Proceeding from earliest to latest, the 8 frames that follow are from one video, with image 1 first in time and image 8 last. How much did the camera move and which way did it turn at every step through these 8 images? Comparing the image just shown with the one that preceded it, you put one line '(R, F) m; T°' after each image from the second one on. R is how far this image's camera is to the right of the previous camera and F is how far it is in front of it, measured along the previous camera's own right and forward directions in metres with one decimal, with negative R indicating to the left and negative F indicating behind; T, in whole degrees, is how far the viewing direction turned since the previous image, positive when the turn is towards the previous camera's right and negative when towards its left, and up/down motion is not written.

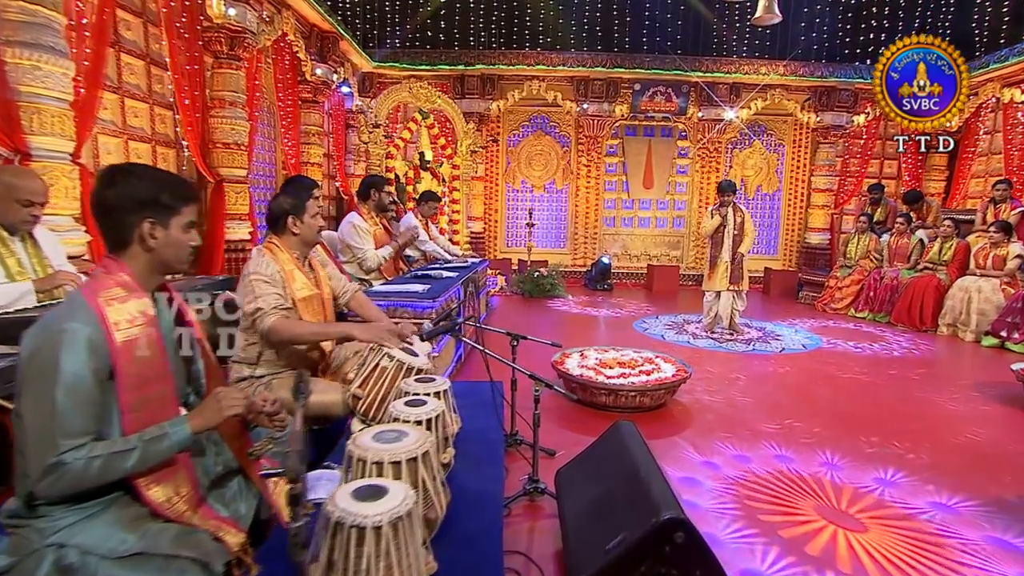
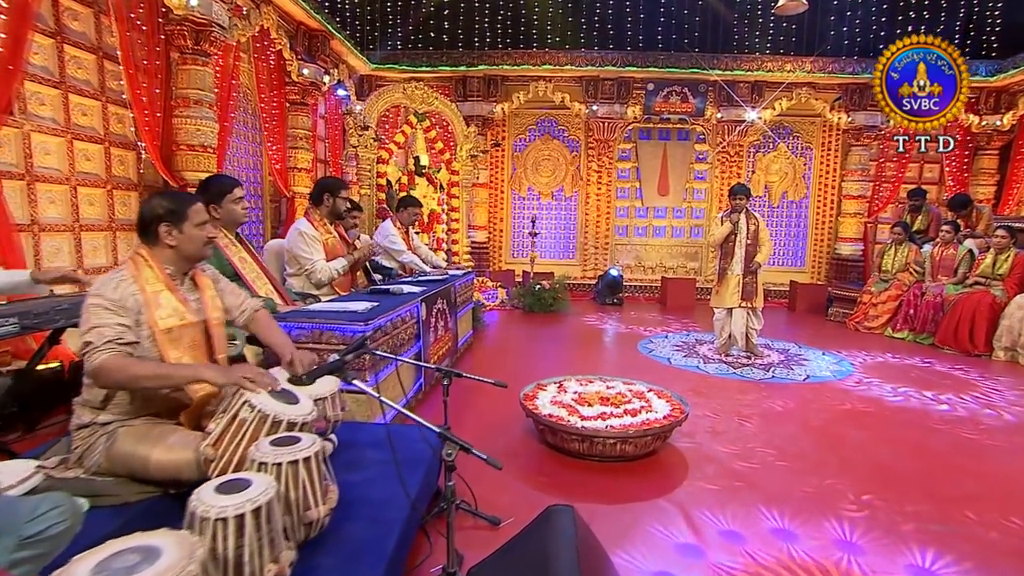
(+0.4, +0.6) m; -3°
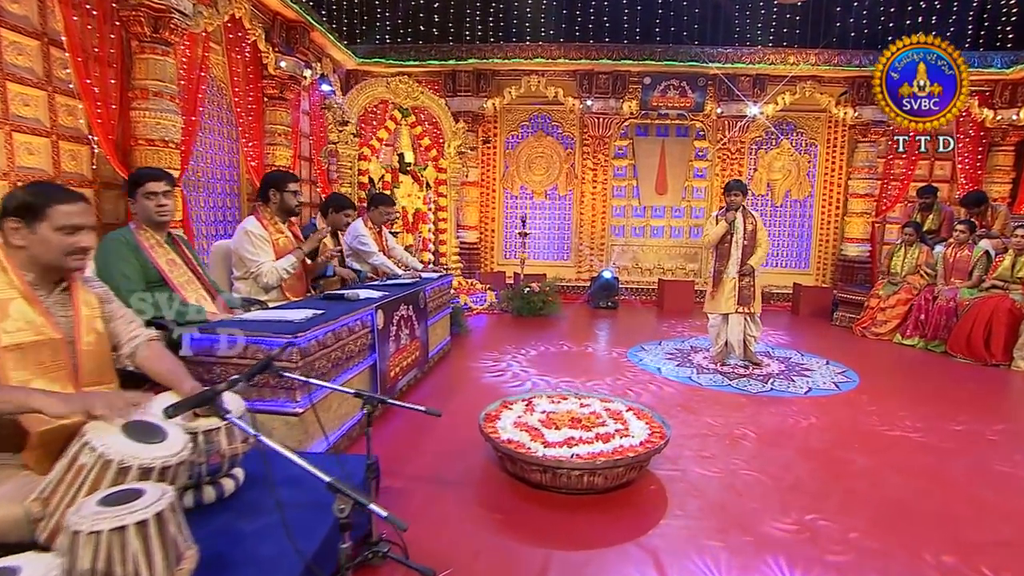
(+0.2, +0.4) m; -1°
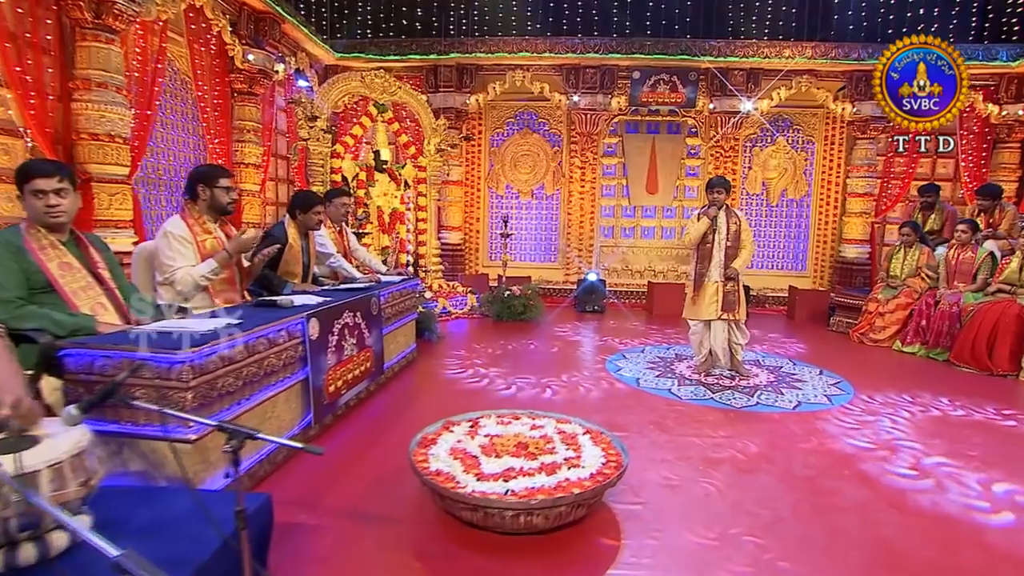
(+0.3, +0.4) m; 0°
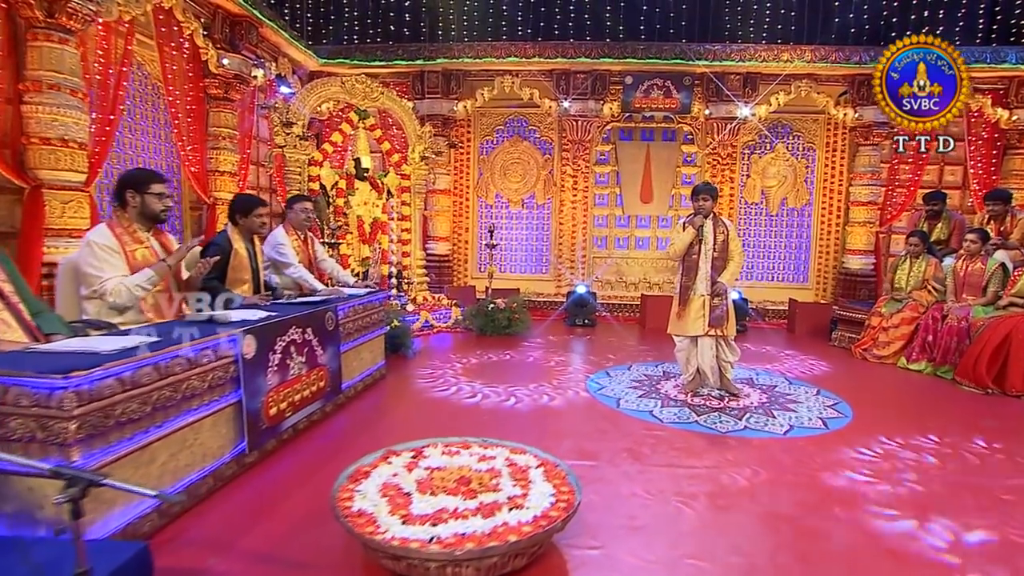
(+0.3, +0.3) m; -1°
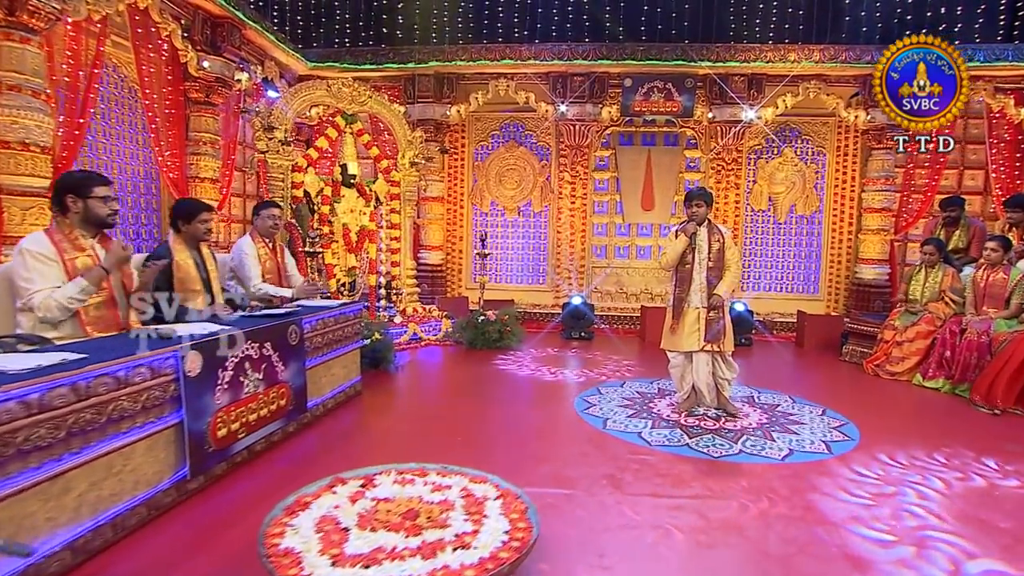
(+0.3, +0.3) m; -1°
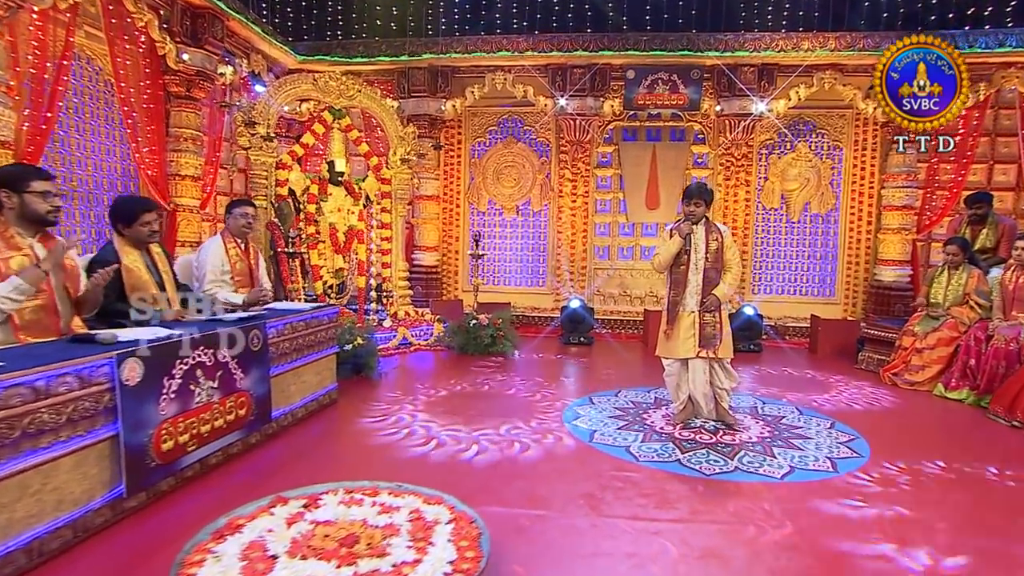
(+0.3, +0.3) m; -2°
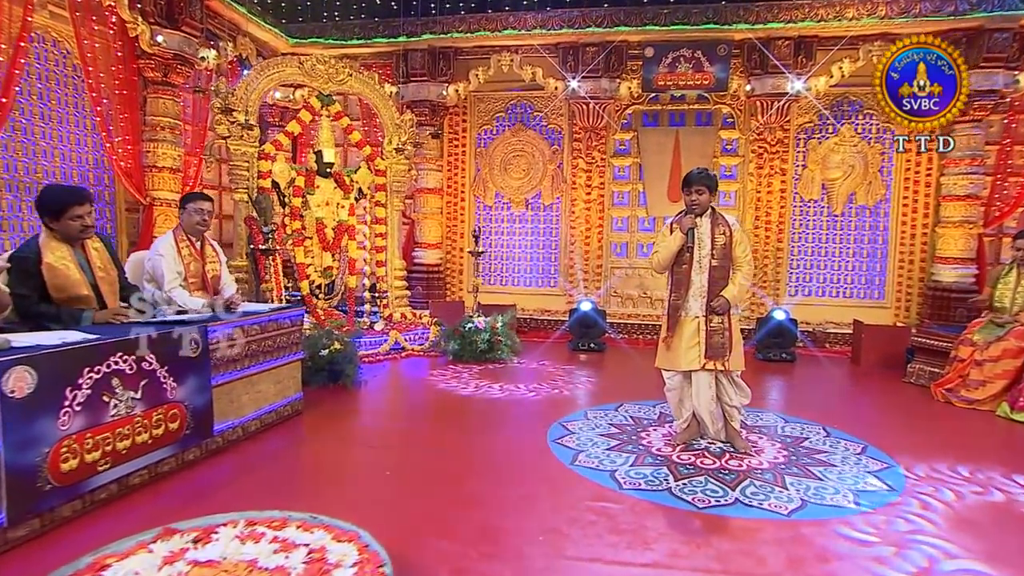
(+0.5, +0.6) m; -5°
